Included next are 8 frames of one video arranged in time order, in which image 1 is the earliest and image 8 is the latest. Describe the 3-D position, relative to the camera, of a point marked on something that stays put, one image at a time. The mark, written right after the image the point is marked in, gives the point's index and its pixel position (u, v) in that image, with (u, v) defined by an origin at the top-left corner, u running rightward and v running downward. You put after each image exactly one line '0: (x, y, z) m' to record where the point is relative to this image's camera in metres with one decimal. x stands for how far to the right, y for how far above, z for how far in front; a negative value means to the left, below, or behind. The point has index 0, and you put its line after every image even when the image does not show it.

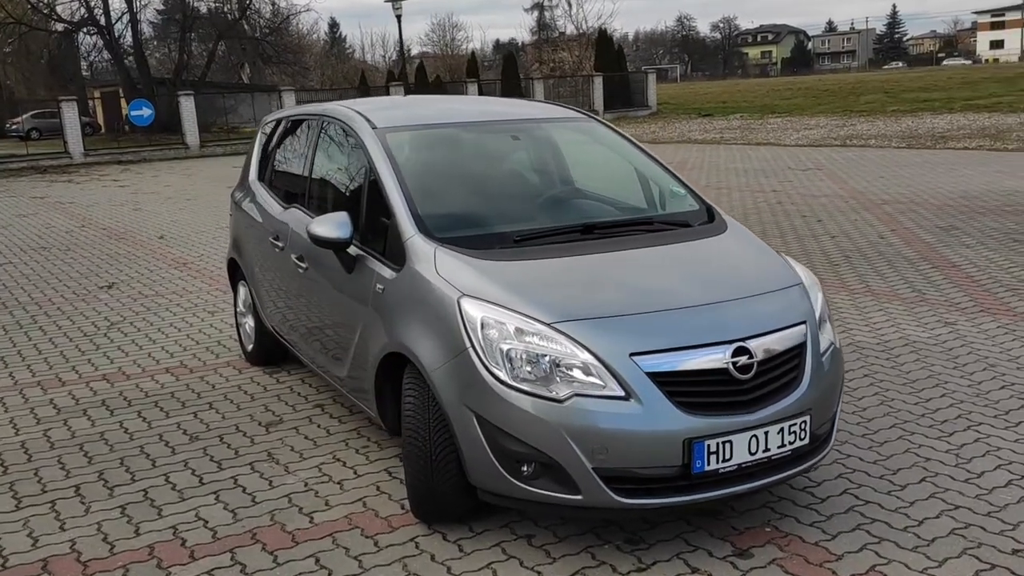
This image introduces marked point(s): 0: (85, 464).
0: (-1.9, -0.8, +4.4) m
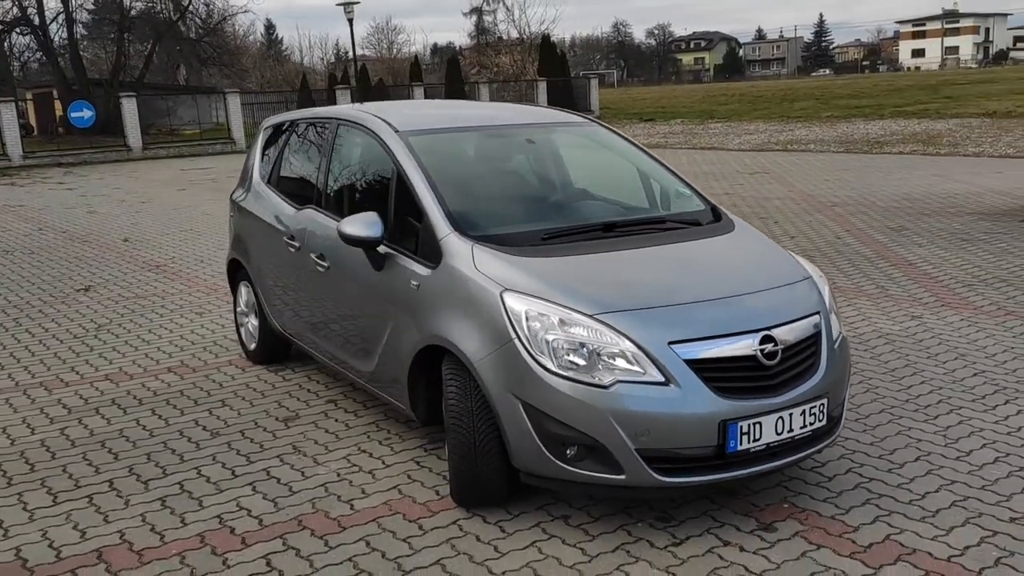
0: (-1.9, -0.8, +4.4) m
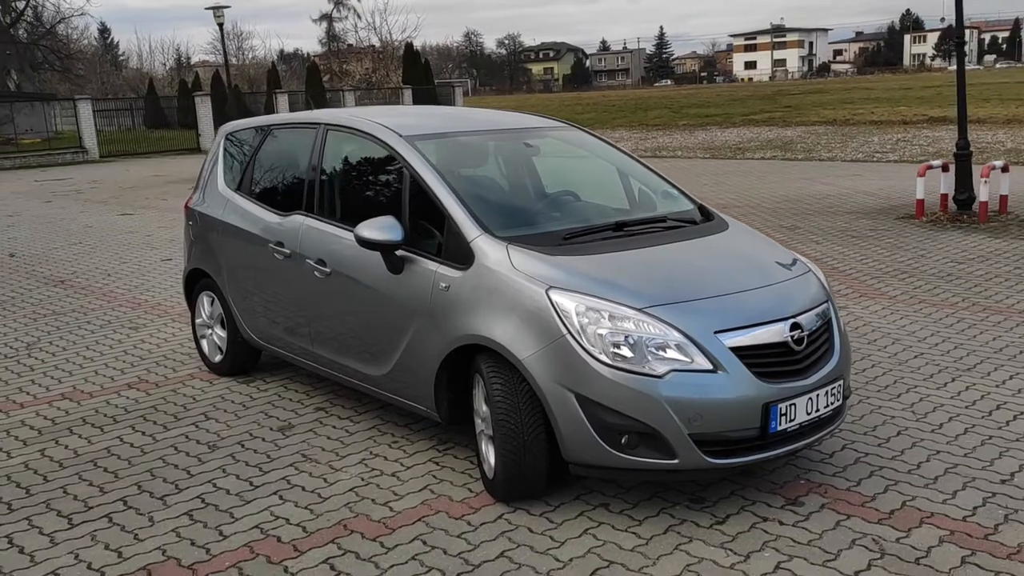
0: (-1.8, -0.8, +4.3) m
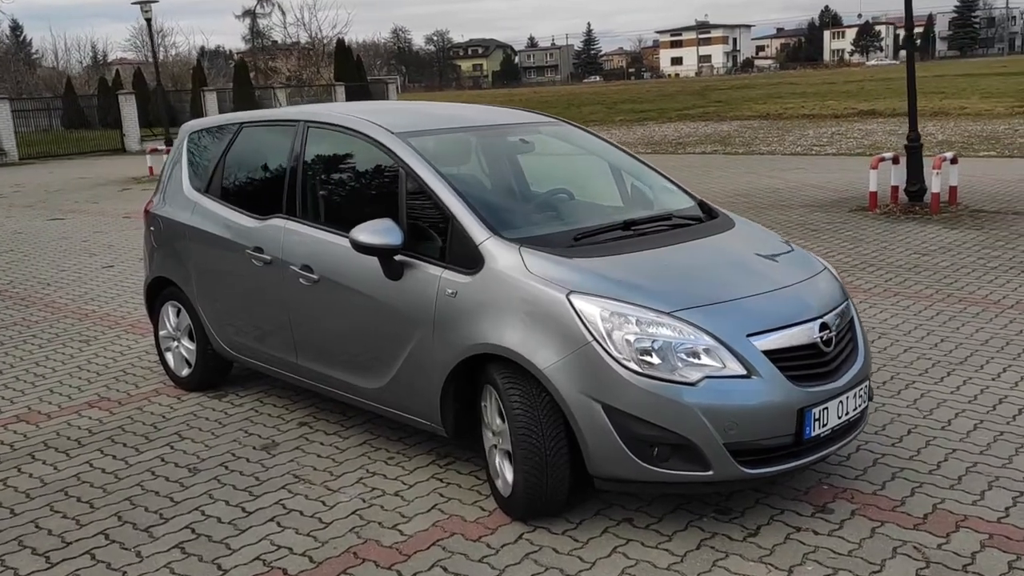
0: (-1.7, -0.9, +3.9) m
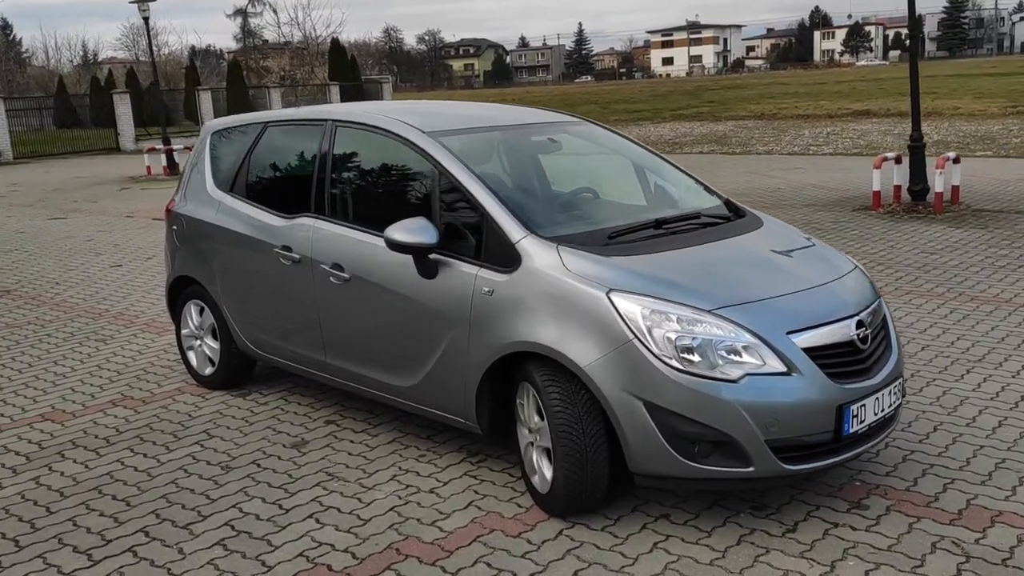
0: (-1.6, -0.9, +3.9) m
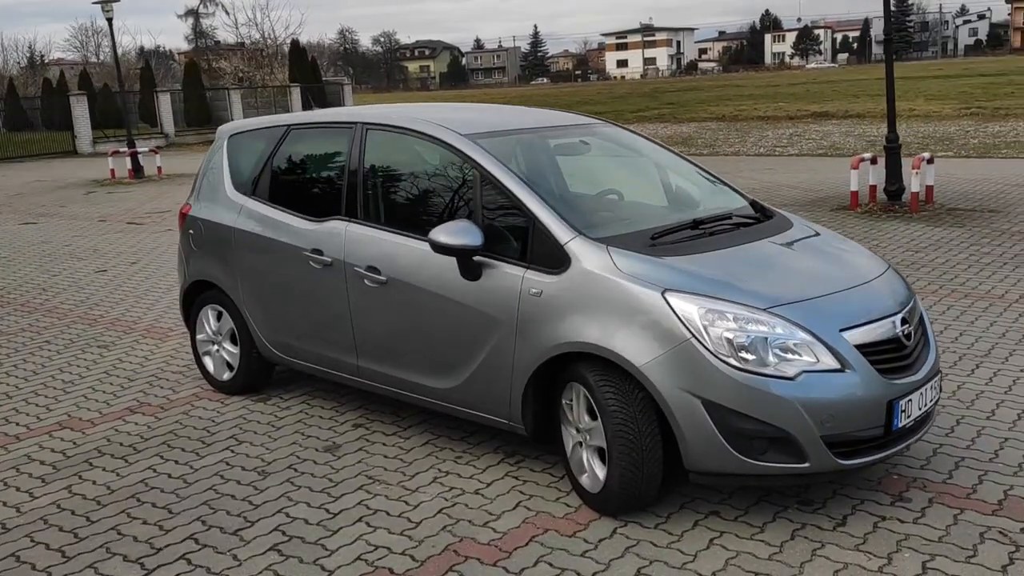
0: (-1.4, -0.9, +3.8) m
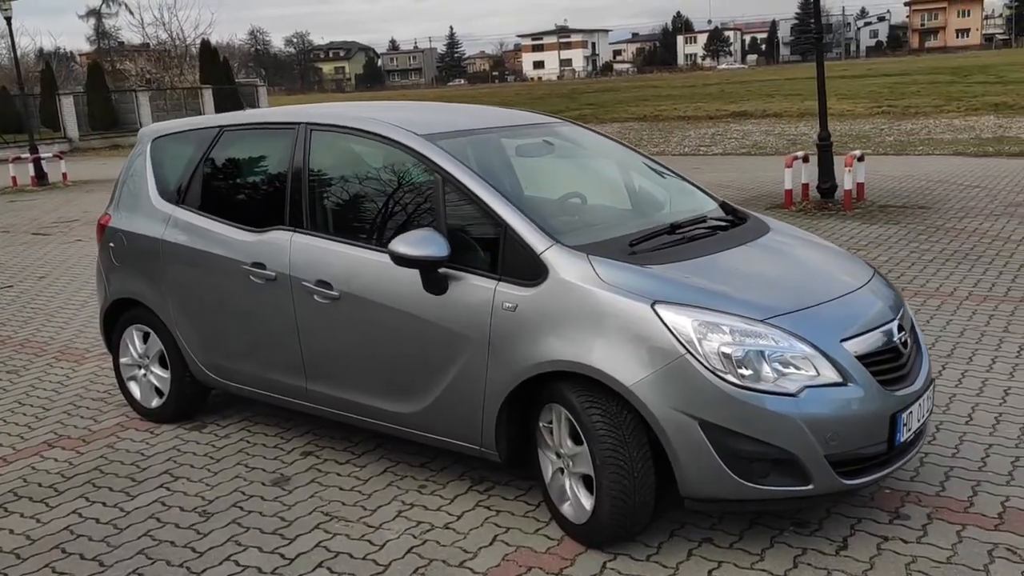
0: (-1.5, -1.0, +3.4) m
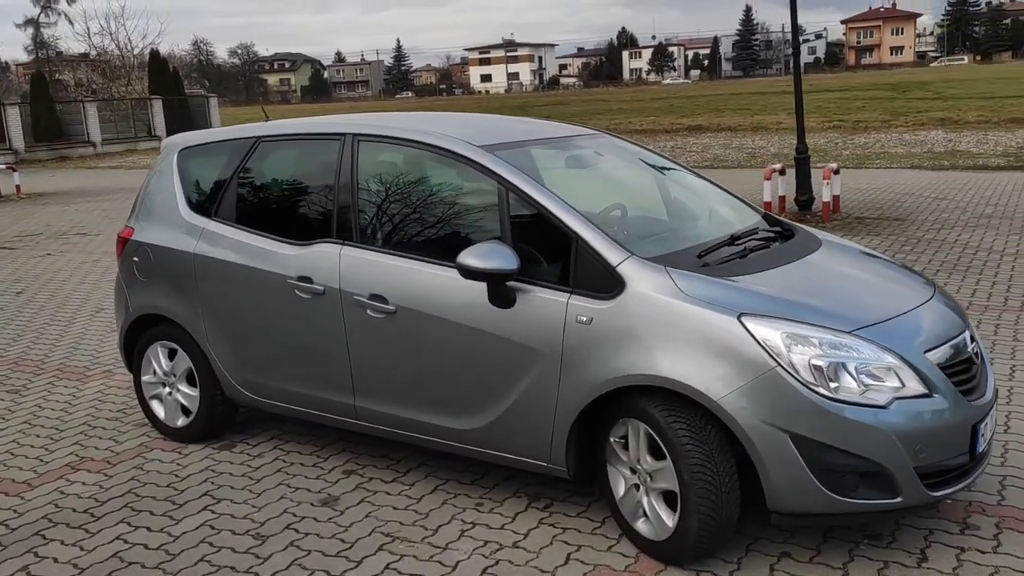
0: (-1.2, -1.1, +3.2) m
